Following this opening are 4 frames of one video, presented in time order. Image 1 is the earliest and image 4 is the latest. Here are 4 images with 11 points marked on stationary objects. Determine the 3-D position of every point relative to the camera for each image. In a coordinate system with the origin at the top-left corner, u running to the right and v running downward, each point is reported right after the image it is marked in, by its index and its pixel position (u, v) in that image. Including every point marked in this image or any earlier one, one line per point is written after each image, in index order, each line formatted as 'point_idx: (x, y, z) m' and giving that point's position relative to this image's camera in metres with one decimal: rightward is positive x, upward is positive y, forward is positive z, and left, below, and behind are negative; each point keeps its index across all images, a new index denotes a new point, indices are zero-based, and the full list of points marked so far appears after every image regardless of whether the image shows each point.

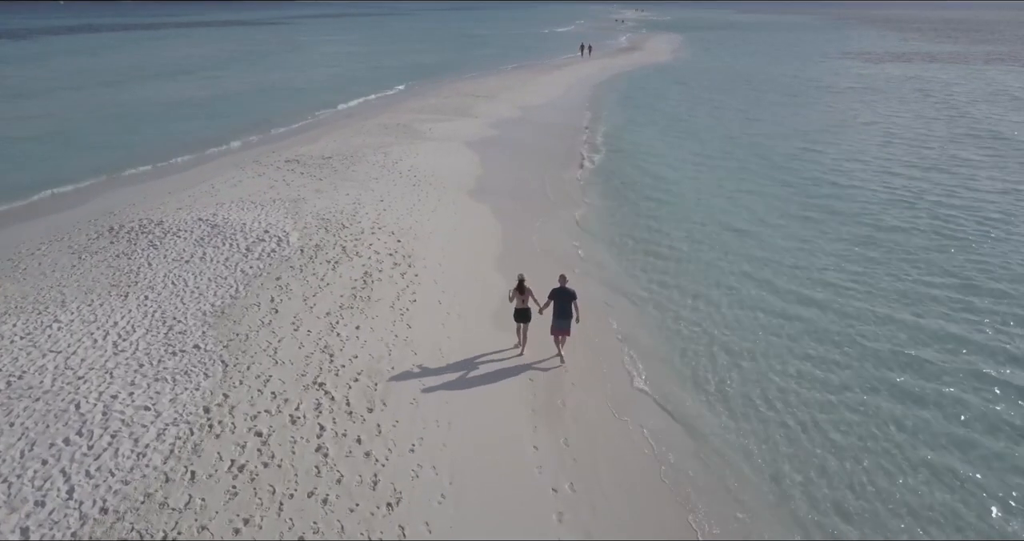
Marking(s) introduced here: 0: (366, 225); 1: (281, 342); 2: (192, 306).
0: (-4.0, +1.3, +17.0) m
1: (-4.3, -1.3, +11.3) m
2: (-6.4, -0.7, +12.3) m
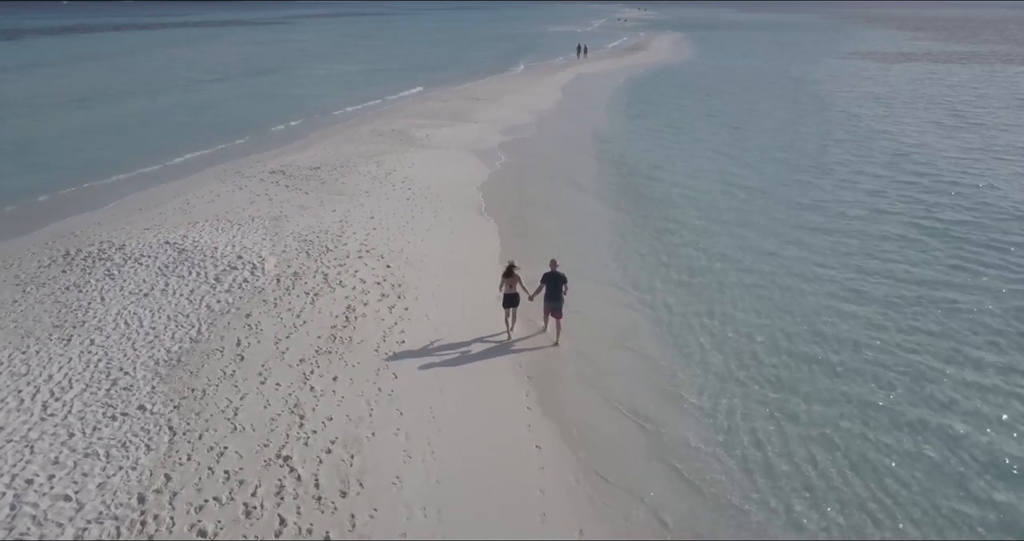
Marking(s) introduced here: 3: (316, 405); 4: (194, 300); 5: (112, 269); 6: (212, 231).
0: (-4.0, +0.6, +15.3) m
1: (-4.2, -2.0, +9.6) m
2: (-6.4, -1.4, +10.6) m
3: (-3.1, -2.1, +9.7) m
4: (-6.4, -0.6, +12.4) m
5: (-8.8, 0.0, +13.4) m
6: (-7.8, +1.0, +15.8) m
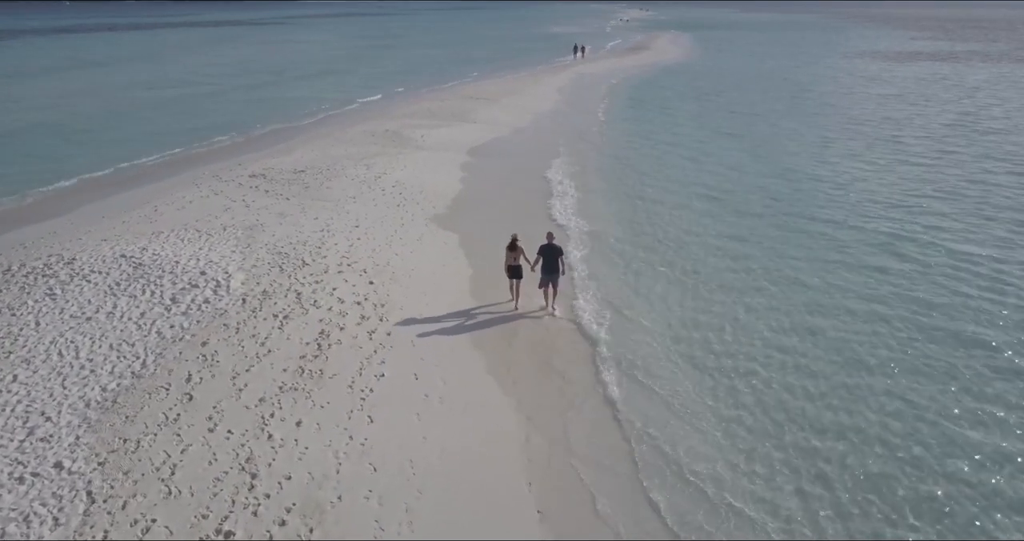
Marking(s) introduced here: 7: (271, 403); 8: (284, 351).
0: (-4.0, +0.2, +13.6) m
1: (-4.3, -2.4, +8.0) m
2: (-6.4, -1.8, +9.0) m
3: (-3.1, -2.5, +8.0) m
4: (-6.5, -0.9, +10.7) m
5: (-8.8, -0.3, +11.8) m
6: (-7.8, +0.7, +14.2) m
7: (-3.6, -1.9, +9.1) m
8: (-3.8, -1.3, +10.3) m
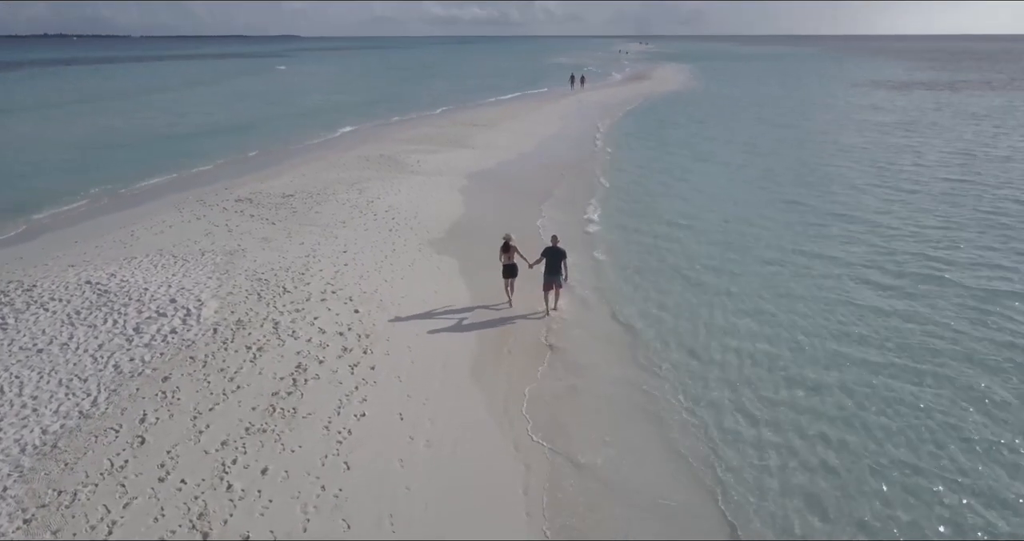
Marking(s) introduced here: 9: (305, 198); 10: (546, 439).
0: (-4.0, -0.4, +12.6) m
1: (-4.3, -2.7, +6.9) m
2: (-6.5, -2.1, +7.9) m
3: (-3.2, -2.8, +6.9) m
4: (-6.5, -1.4, +9.7) m
5: (-8.9, -0.8, +10.8) m
6: (-7.9, +0.1, +13.2) m
7: (-3.6, -2.3, +8.0) m
8: (-3.9, -1.7, +9.2) m
9: (-6.6, +2.3, +19.6) m
10: (+0.5, -2.5, +8.8) m
